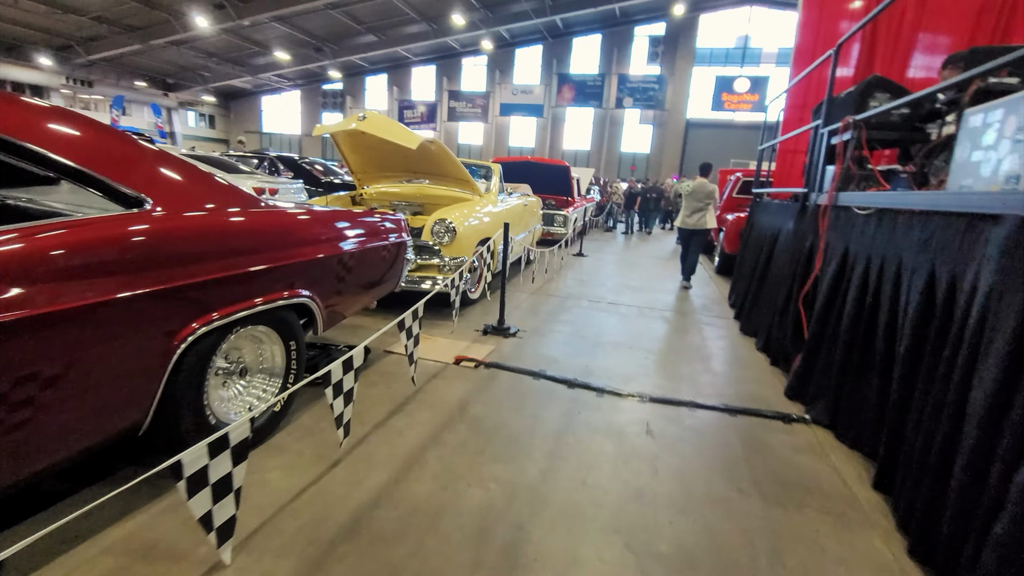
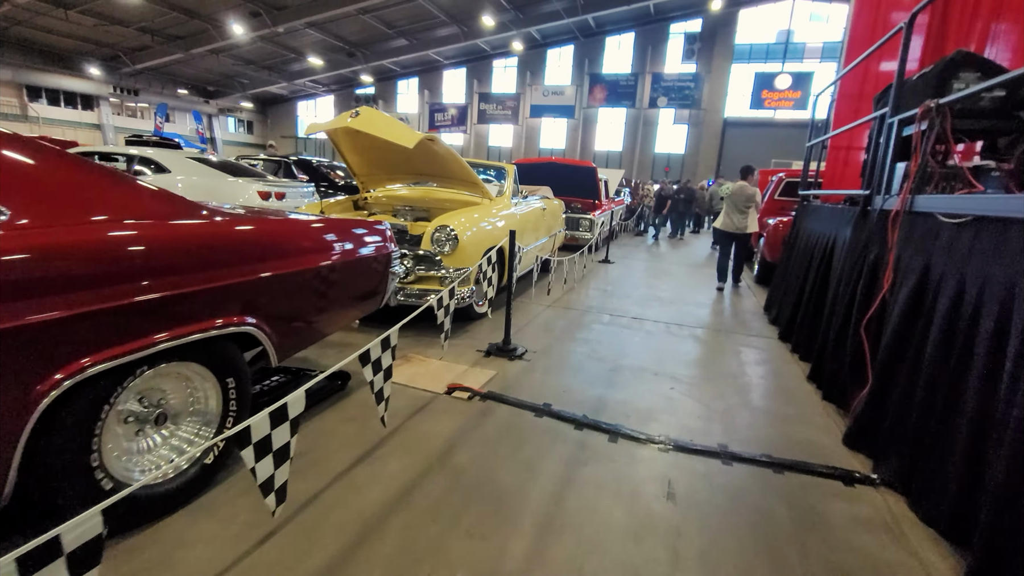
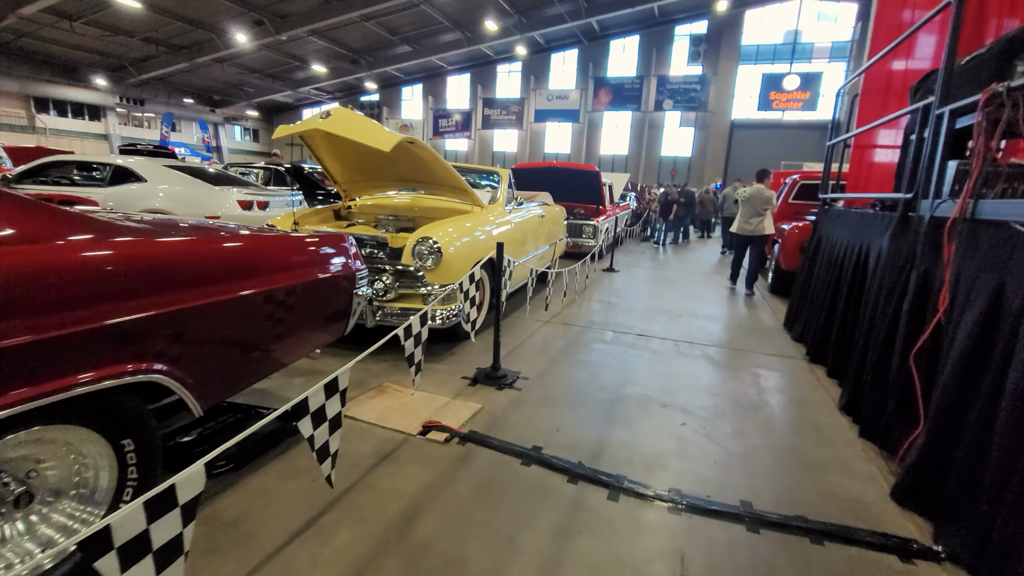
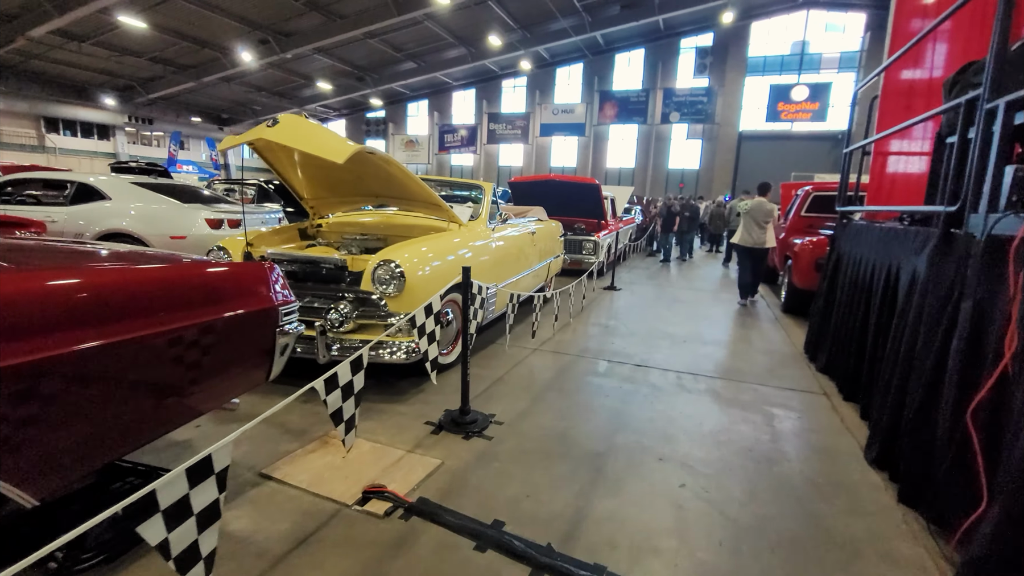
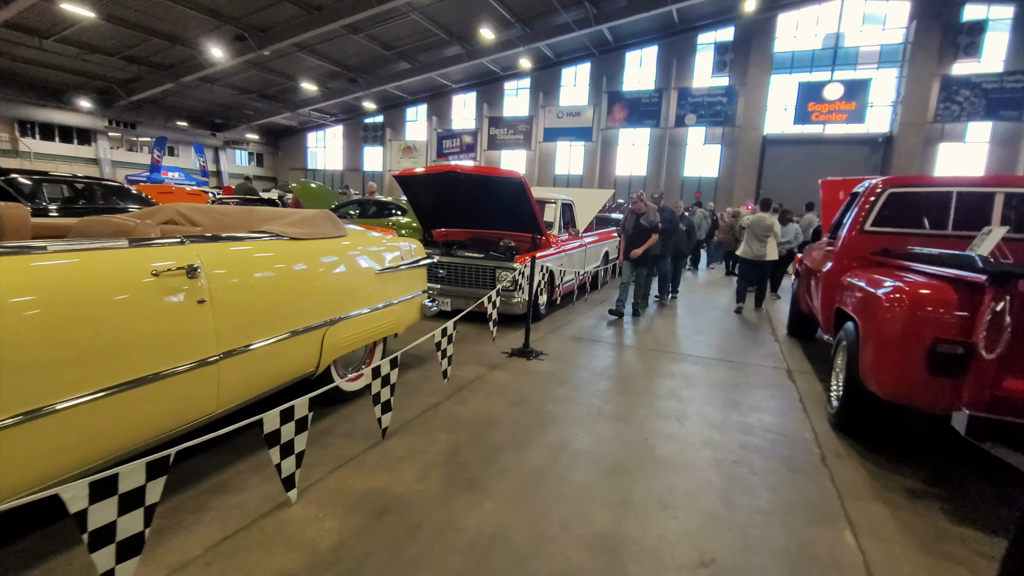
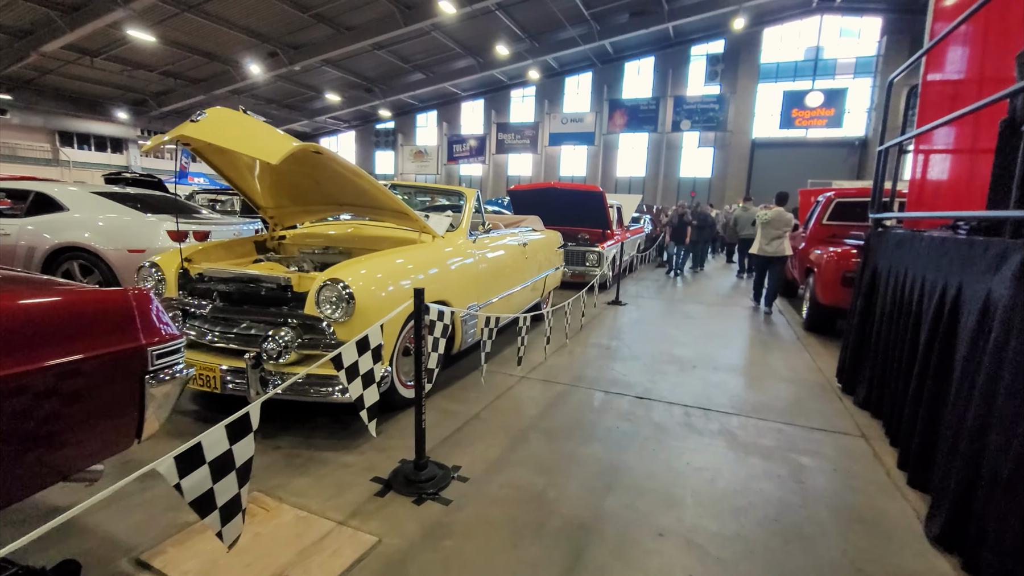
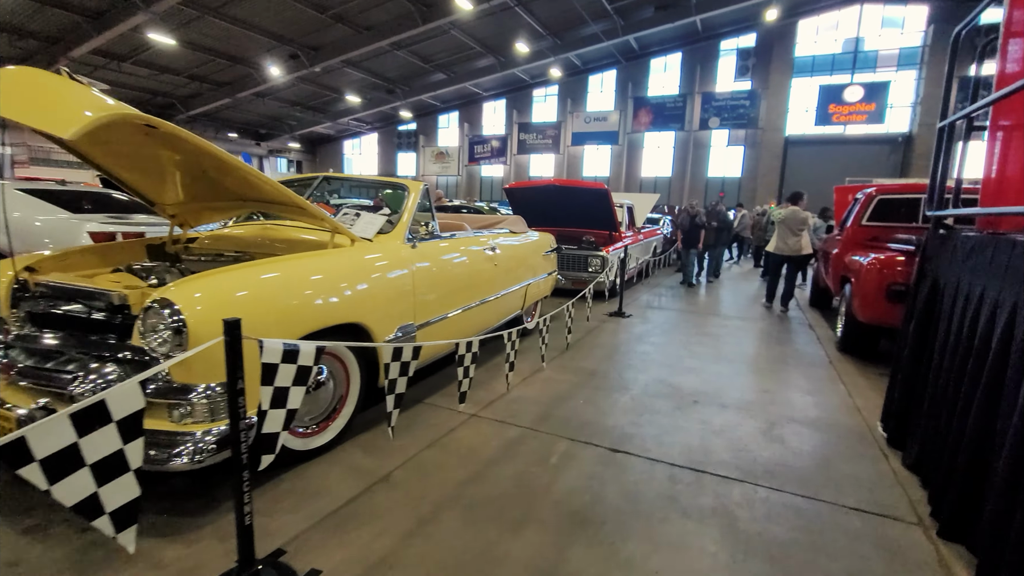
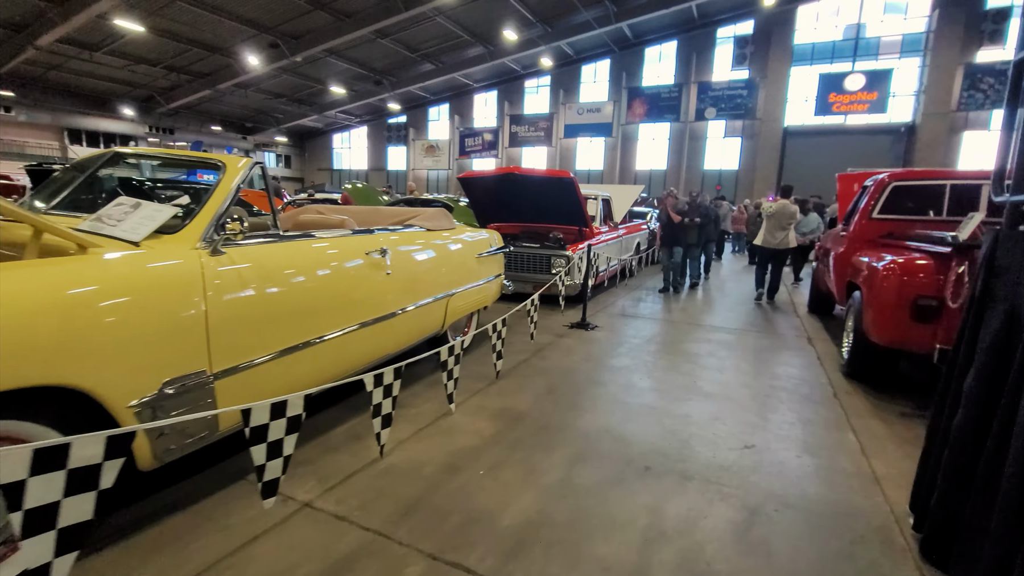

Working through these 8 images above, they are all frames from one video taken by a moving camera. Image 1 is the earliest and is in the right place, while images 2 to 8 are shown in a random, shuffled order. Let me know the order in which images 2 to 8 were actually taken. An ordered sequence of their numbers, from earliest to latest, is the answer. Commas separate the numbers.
2, 3, 4, 6, 7, 8, 5
